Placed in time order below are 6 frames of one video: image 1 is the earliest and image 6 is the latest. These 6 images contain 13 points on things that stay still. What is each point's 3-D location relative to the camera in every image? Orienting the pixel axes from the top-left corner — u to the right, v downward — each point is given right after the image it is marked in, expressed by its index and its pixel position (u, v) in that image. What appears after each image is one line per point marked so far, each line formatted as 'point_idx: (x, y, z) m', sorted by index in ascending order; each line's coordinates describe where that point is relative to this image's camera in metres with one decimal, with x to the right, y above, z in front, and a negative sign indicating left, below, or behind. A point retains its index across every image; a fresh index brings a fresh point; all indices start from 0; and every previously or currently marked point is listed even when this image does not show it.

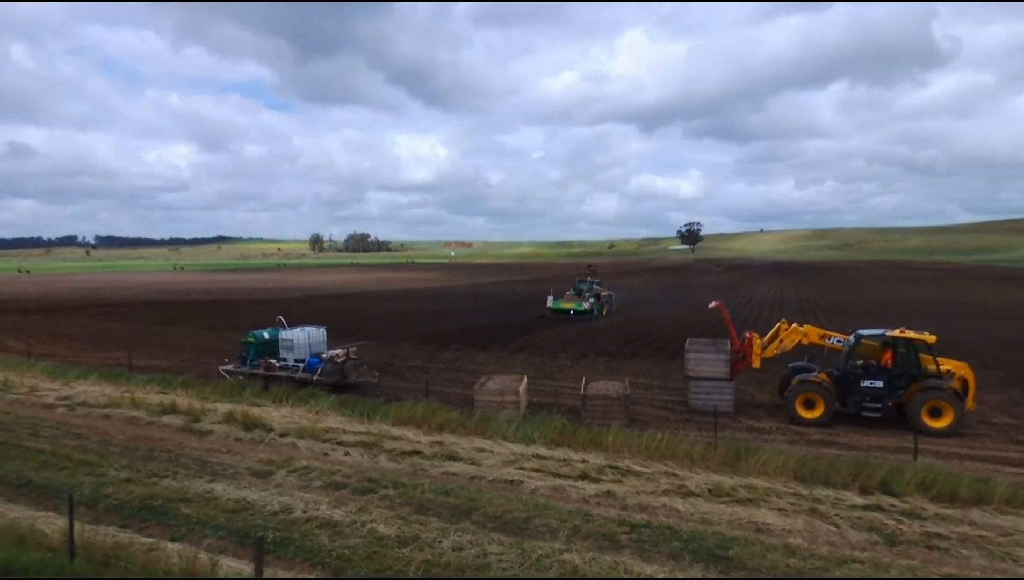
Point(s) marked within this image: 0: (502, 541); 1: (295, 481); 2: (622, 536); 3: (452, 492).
0: (-0.1, -3.5, +8.7) m
1: (-3.9, -3.4, +11.1) m
2: (+1.6, -3.5, +8.8) m
3: (-1.0, -3.4, +10.5) m
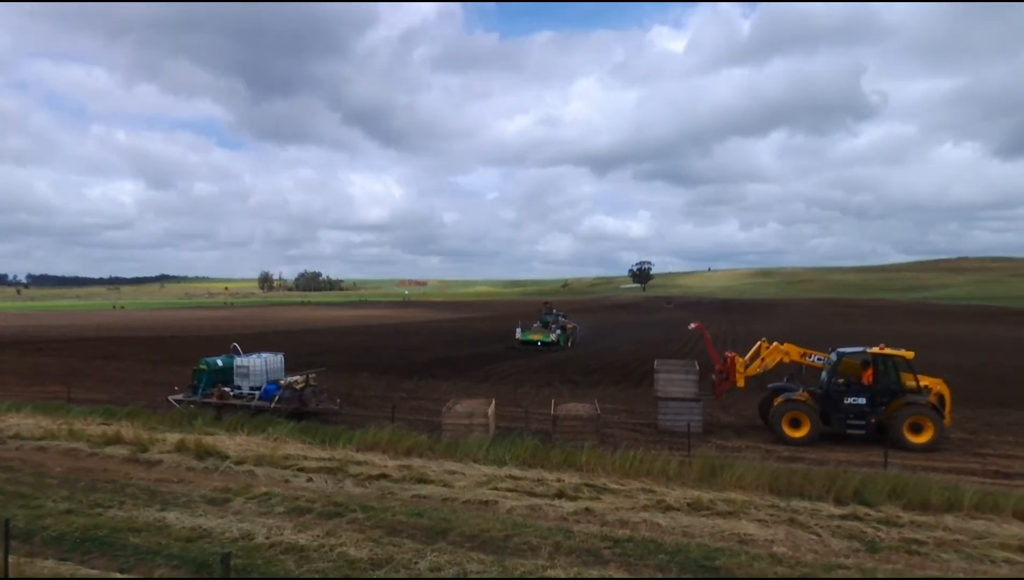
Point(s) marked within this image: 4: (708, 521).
0: (-0.4, -3.6, +8.3) m
1: (-4.3, -3.6, +10.4) m
2: (+1.3, -3.6, +8.5) m
3: (-1.4, -3.6, +10.0) m
4: (+3.0, -3.6, +9.6) m
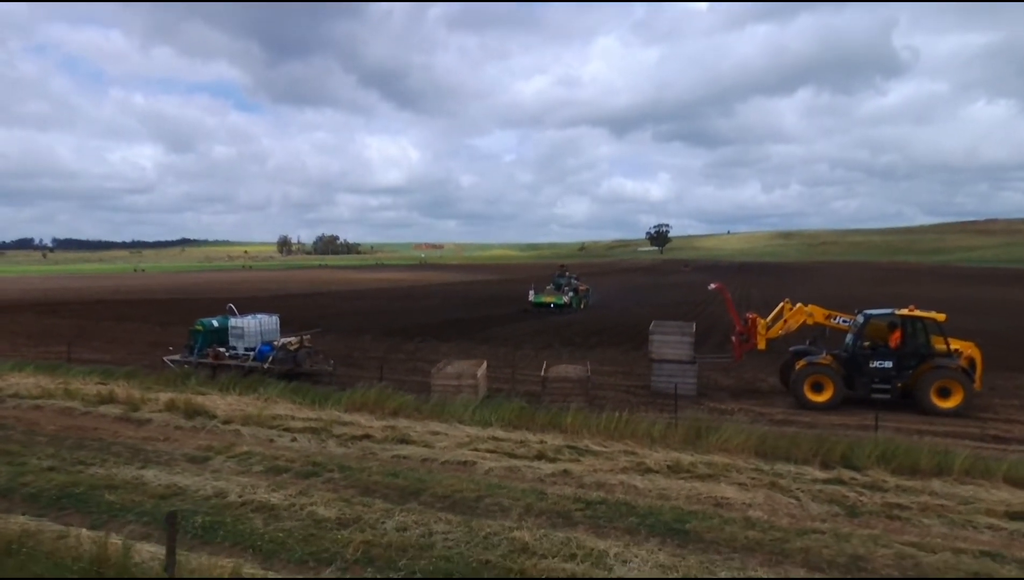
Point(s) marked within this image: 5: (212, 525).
0: (-0.8, -3.0, +8.2) m
1: (-4.6, -2.9, +10.4) m
2: (+0.9, -3.0, +8.4) m
3: (-1.8, -2.9, +10.0) m
4: (+2.6, -2.9, +9.4) m
5: (-3.9, -3.0, +8.1) m
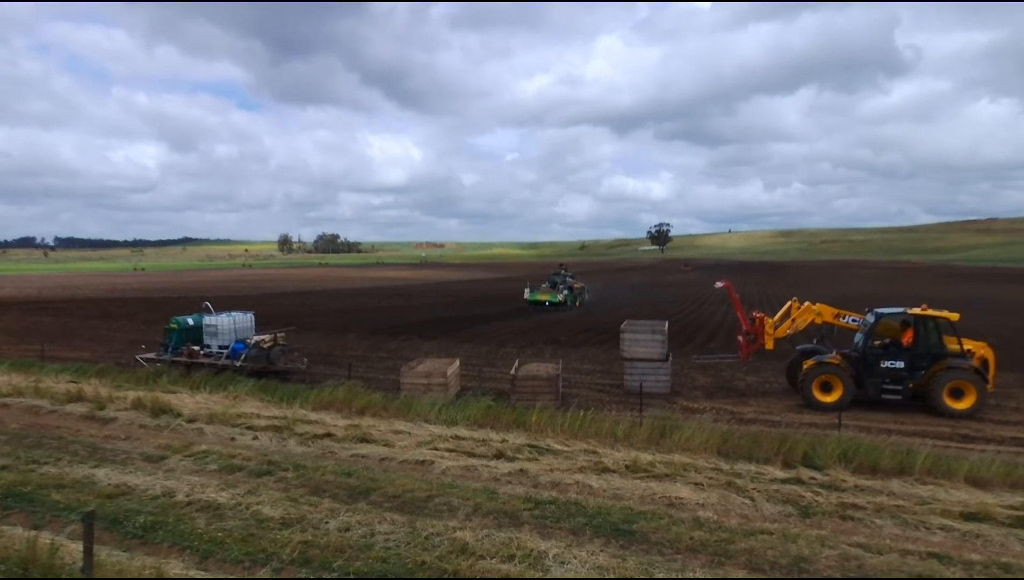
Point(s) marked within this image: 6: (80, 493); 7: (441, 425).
0: (-1.5, -3.0, +8.1) m
1: (-5.3, -2.9, +10.3) m
2: (+0.2, -2.9, +8.3) m
3: (-2.5, -2.9, +9.8) m
4: (+1.9, -2.9, +9.3) m
5: (-4.6, -3.0, +8.0) m
6: (-6.3, -2.9, +9.1) m
7: (-1.4, -2.7, +12.4) m
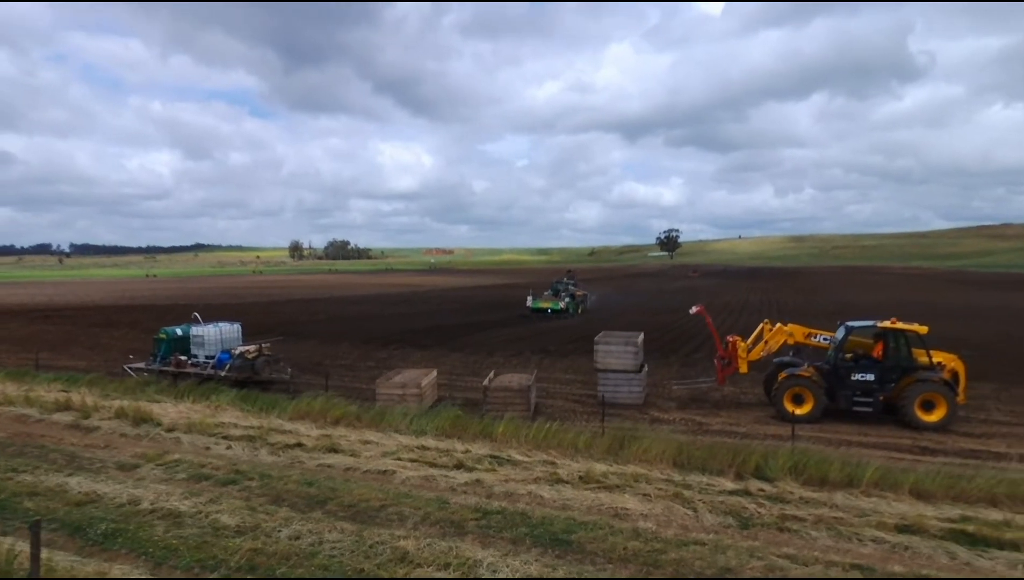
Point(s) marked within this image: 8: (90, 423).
0: (-2.3, -3.2, +8.4) m
1: (-6.0, -3.2, +10.7) m
2: (-0.6, -3.2, +8.6) m
3: (-3.2, -3.1, +10.2) m
4: (+1.2, -3.1, +9.6) m
5: (-5.3, -3.2, +8.3) m
6: (-7.0, -3.2, +9.5) m
7: (-2.1, -2.9, +12.7) m
8: (-9.3, -3.0, +13.9) m
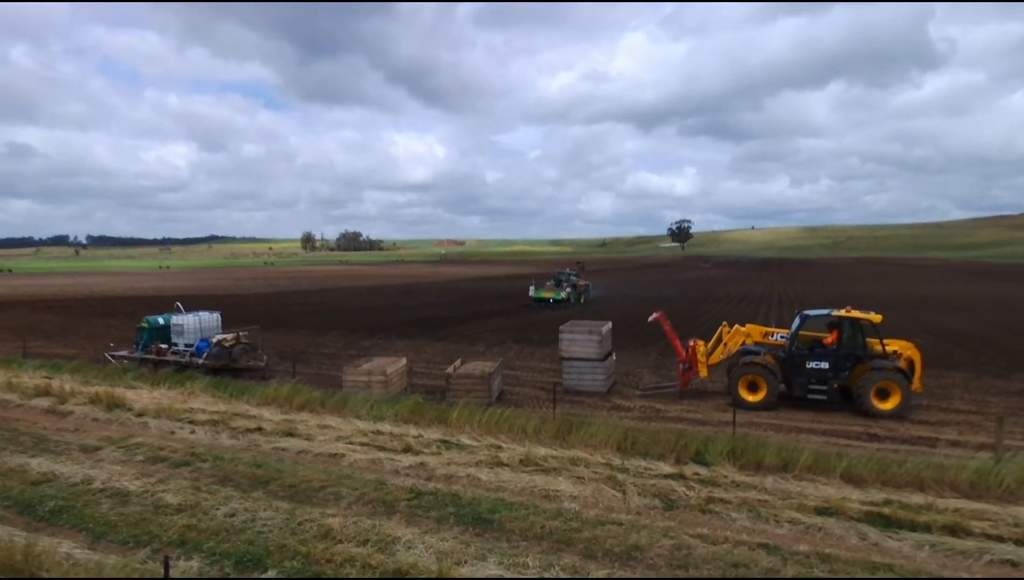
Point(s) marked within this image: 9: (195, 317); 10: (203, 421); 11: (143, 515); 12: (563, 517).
0: (-3.2, -3.0, +8.7) m
1: (-7.0, -2.9, +11.1) m
2: (-1.6, -3.0, +8.9) m
3: (-4.1, -2.9, +10.5) m
4: (+0.2, -2.9, +9.8) m
5: (-6.3, -3.1, +8.7) m
6: (-8.0, -3.0, +9.9) m
7: (-3.0, -2.7, +13.0) m
8: (-10.2, -2.7, +14.3) m
9: (-9.3, -0.8, +18.2) m
10: (-6.5, -2.8, +13.2) m
11: (-5.0, -3.1, +8.5) m
12: (+0.7, -3.1, +8.4) m
